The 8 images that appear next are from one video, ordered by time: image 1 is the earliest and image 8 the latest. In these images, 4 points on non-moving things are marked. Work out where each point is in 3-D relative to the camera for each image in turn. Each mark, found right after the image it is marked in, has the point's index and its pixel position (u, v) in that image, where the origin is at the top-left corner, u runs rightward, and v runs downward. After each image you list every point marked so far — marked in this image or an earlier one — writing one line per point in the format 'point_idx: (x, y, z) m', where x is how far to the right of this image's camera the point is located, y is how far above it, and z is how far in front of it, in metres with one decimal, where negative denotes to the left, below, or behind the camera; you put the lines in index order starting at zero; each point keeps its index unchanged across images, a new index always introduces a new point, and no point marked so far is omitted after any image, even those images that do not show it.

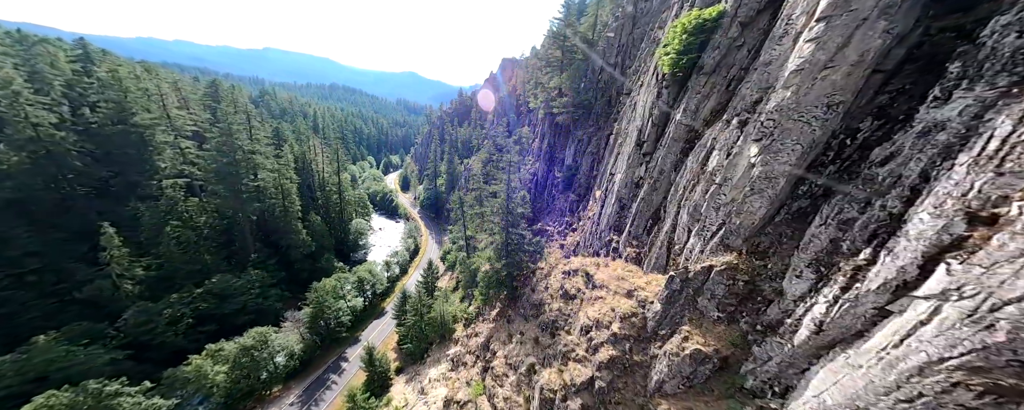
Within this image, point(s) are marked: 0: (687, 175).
0: (+11.4, +1.9, +17.9) m
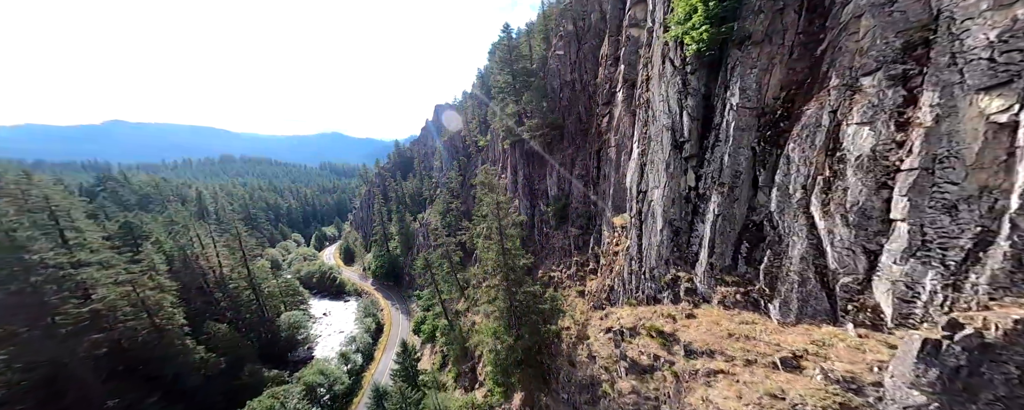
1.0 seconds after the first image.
0: (+13.3, +1.6, +12.7) m
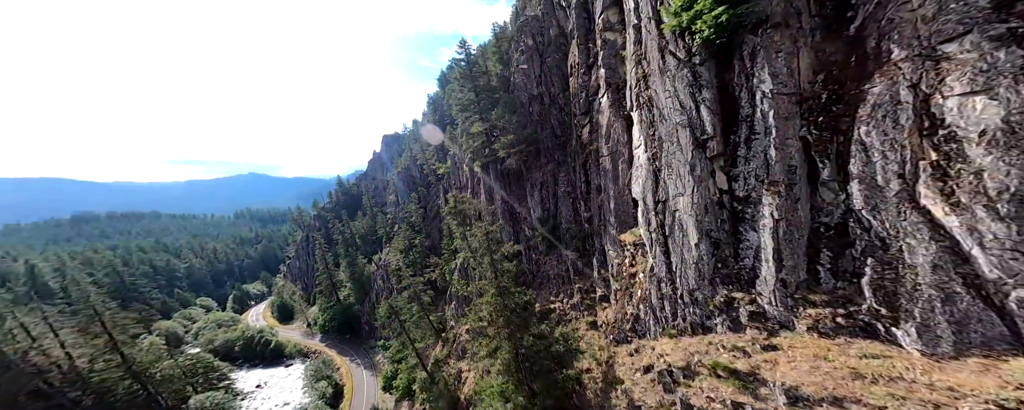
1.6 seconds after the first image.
0: (+14.1, +1.8, +10.4) m
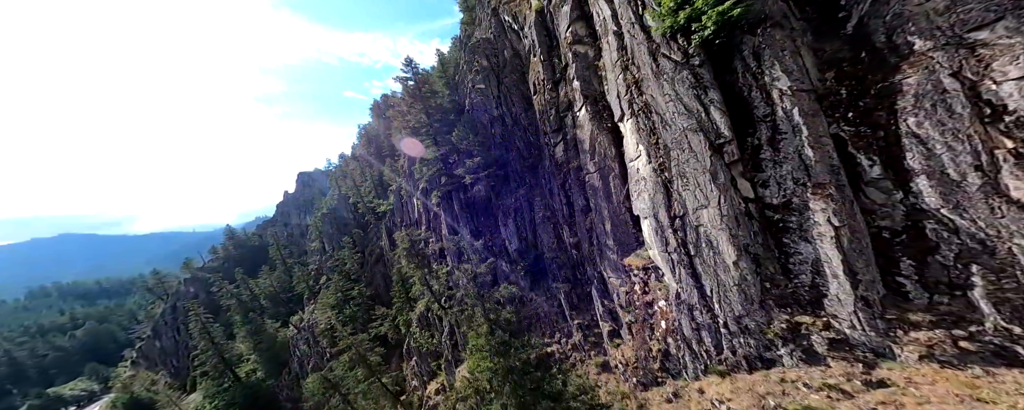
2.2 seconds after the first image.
0: (+14.8, +2.0, +9.4) m
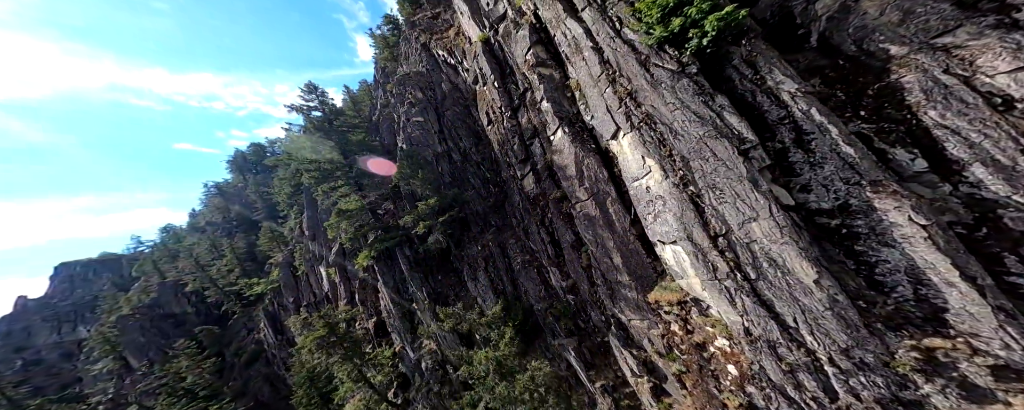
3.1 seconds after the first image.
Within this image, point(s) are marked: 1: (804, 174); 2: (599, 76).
0: (+16.2, +2.5, +9.5) m
1: (+12.4, +1.3, +12.0) m
2: (+5.7, +8.2, +18.1) m
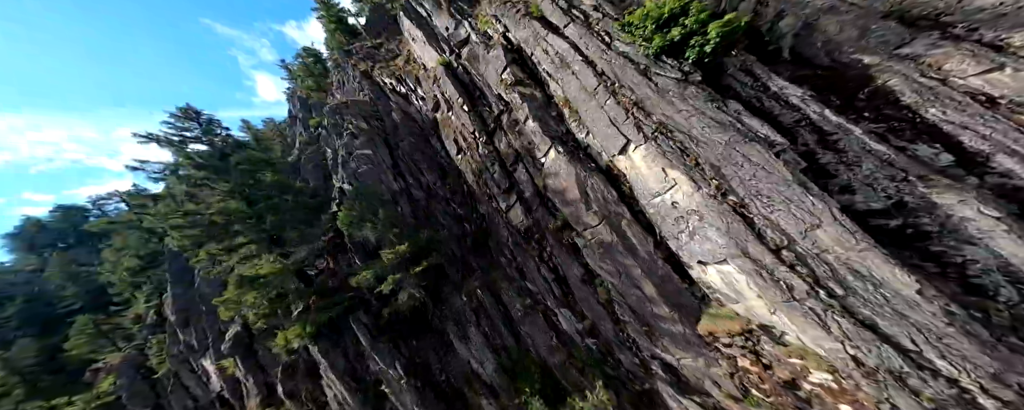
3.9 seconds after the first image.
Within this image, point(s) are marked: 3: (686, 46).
0: (+17.8, +3.1, +10.3) m
1: (+13.7, +1.2, +11.8) m
2: (+5.1, +6.7, +16.9) m
3: (+9.9, +9.0, +15.8) m
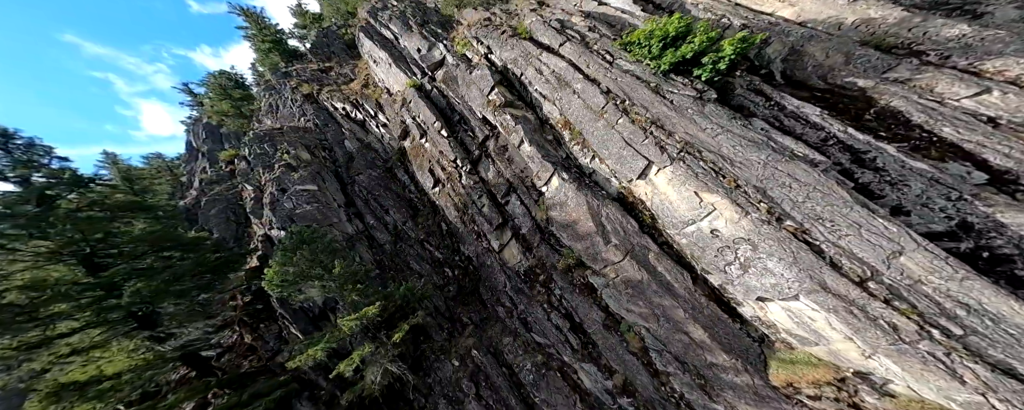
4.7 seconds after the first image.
0: (+19.1, +2.7, +10.7) m
1: (+15.0, +0.4, +11.3) m
2: (+5.3, +4.9, +15.3) m
3: (+10.0, +7.6, +15.2) m
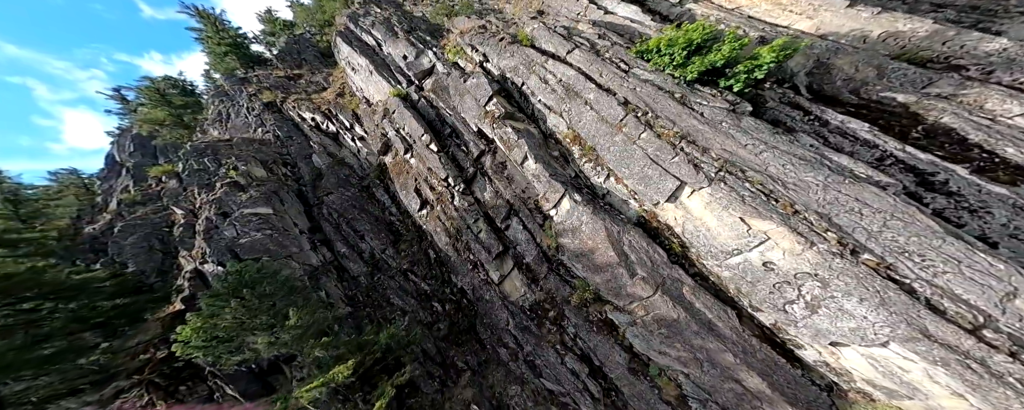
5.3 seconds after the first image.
0: (+19.8, +1.7, +9.4) m
1: (+15.6, -0.6, +9.6) m
2: (+5.7, +3.7, +13.2) m
3: (+10.4, +6.3, +13.6) m
